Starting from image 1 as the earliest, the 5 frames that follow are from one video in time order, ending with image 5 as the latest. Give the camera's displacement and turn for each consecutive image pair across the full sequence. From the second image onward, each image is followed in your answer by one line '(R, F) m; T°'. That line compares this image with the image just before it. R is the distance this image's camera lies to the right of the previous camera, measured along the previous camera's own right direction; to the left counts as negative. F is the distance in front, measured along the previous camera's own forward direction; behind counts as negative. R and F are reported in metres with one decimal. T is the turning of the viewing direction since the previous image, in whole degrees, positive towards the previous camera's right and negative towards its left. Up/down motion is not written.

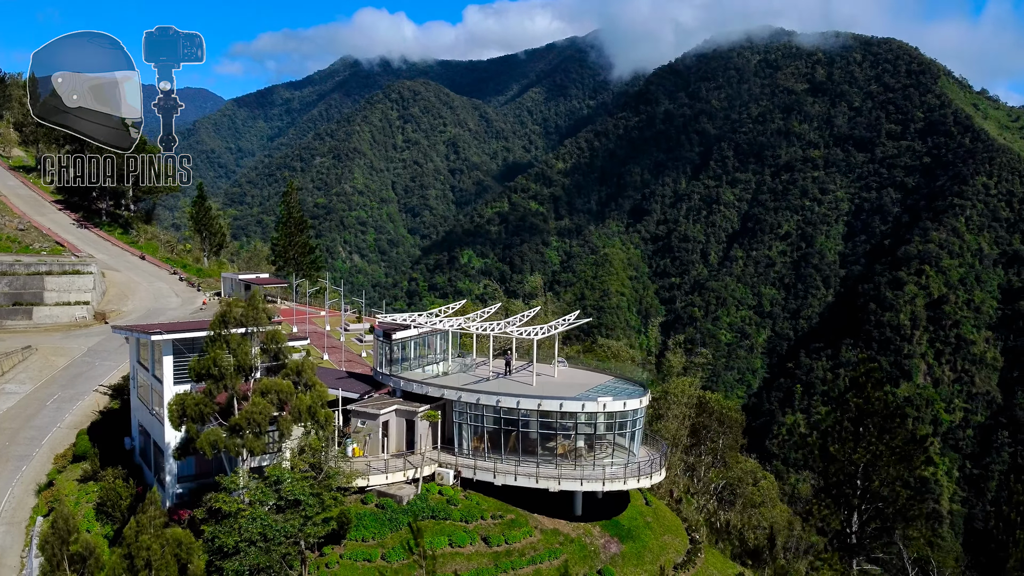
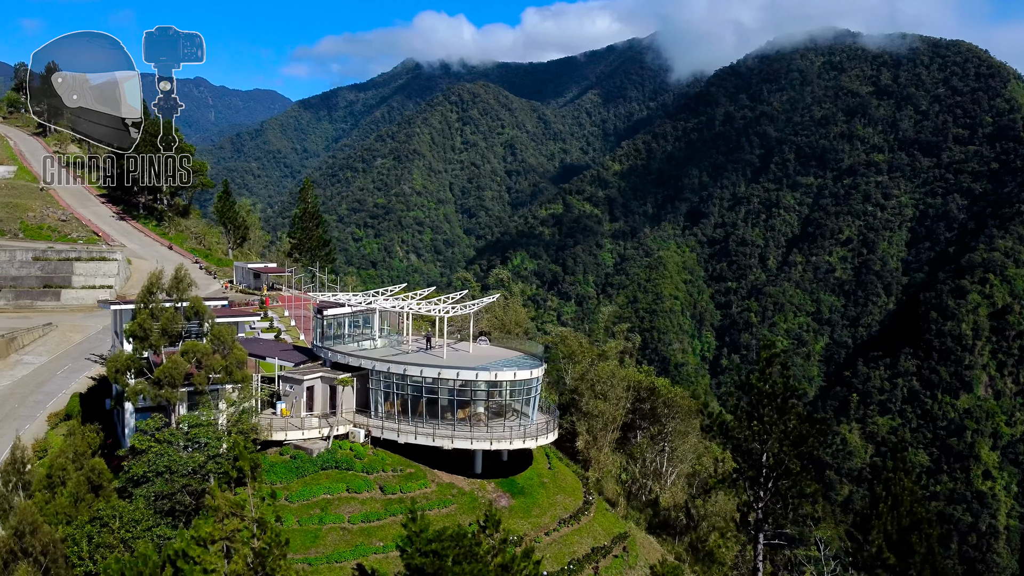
(+3.7, -2.1) m; -4°
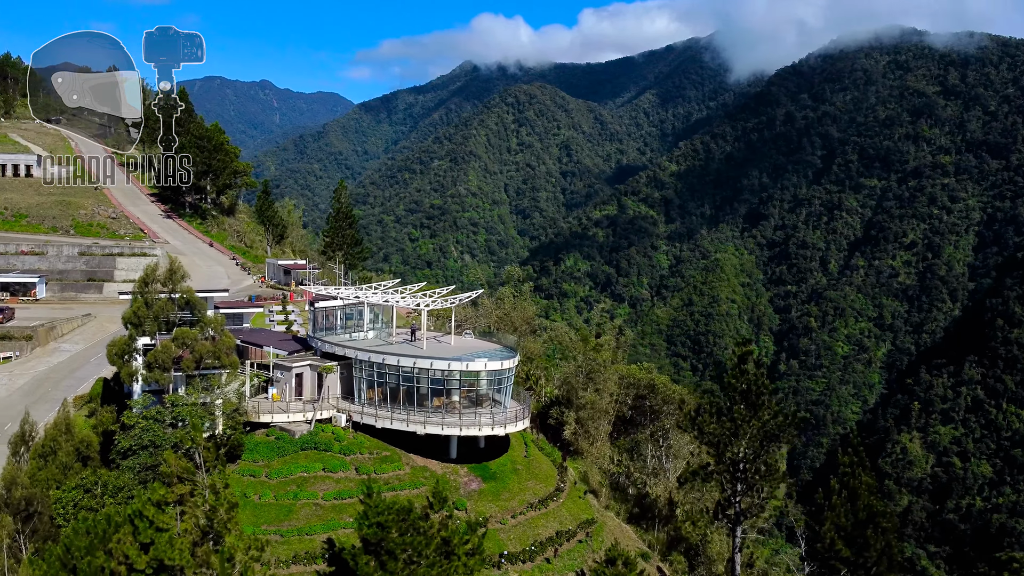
(+2.1, -1.0) m; -4°
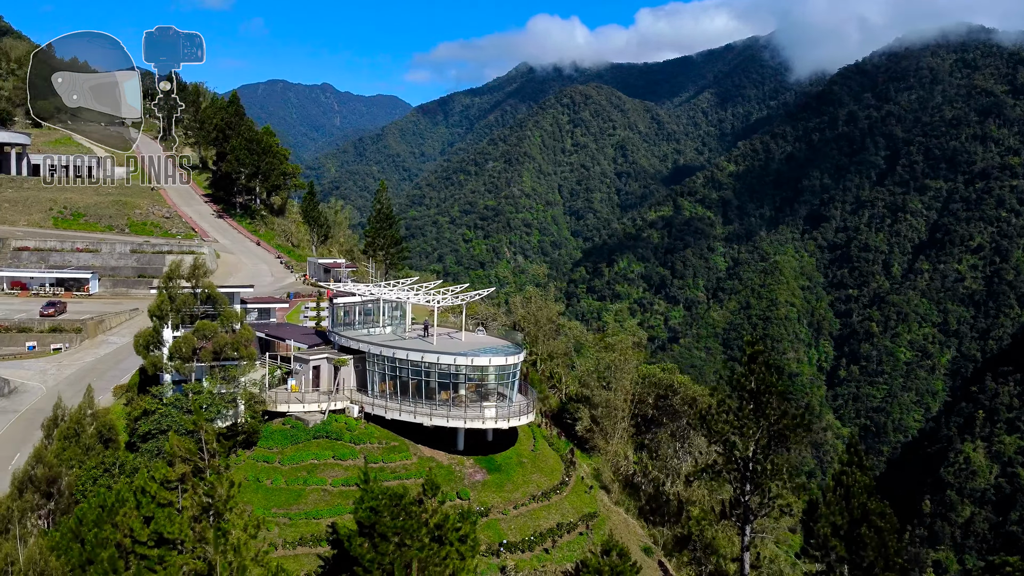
(+1.3, -0.6) m; -4°
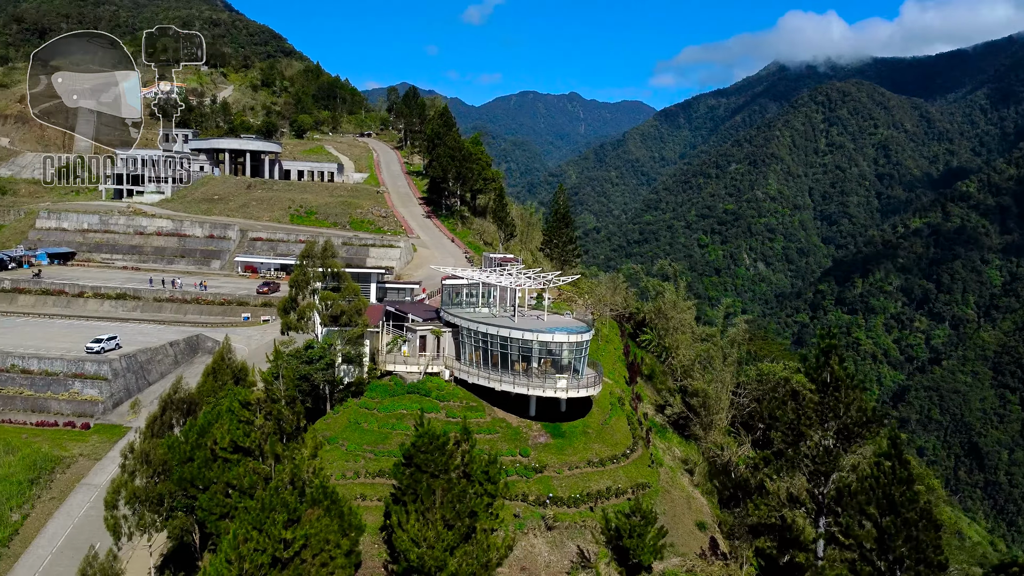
(+5.0, -2.2) m; -16°
